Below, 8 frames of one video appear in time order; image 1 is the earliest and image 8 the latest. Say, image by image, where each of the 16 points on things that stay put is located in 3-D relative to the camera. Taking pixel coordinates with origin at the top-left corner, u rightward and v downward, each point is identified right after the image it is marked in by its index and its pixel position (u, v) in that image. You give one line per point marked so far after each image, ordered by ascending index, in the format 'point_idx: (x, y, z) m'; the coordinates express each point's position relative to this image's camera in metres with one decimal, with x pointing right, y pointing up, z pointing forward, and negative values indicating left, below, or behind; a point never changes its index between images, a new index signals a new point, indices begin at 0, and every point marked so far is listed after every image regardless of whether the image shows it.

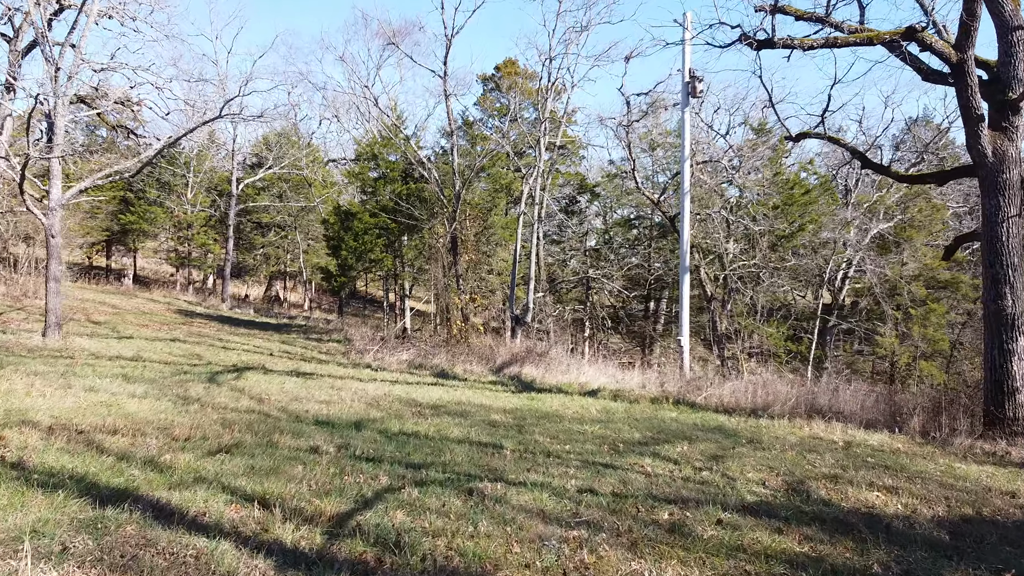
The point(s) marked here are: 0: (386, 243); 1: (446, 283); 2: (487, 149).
0: (-2.6, +0.9, +16.4) m
1: (-1.1, +0.1, +13.6) m
2: (-0.5, +2.6, +14.8) m
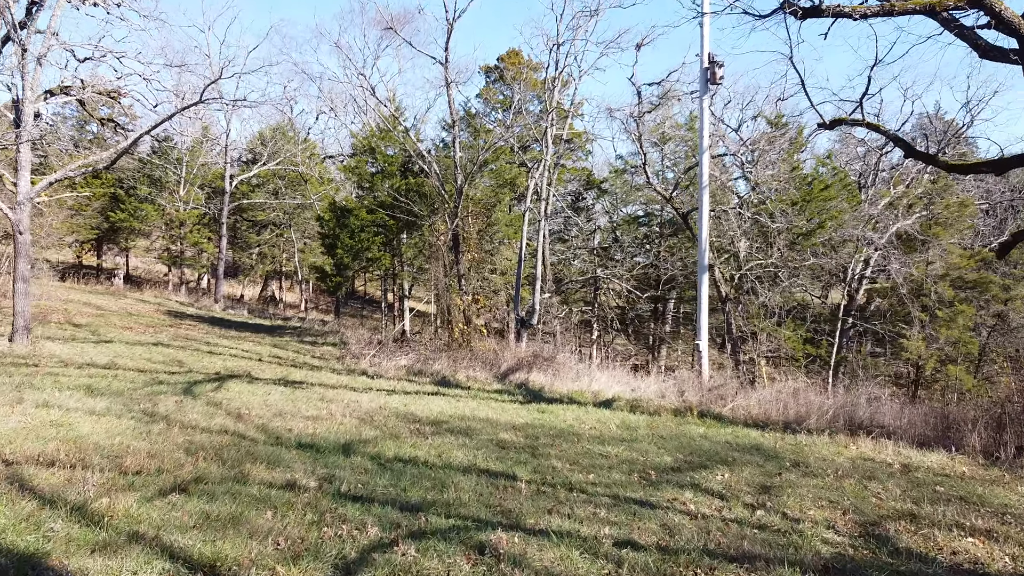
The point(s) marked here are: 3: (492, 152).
0: (-2.5, +0.9, +15.6) m
1: (-1.0, +0.1, +12.8) m
2: (-0.4, +2.5, +14.0) m
3: (-0.4, +2.5, +14.9) m
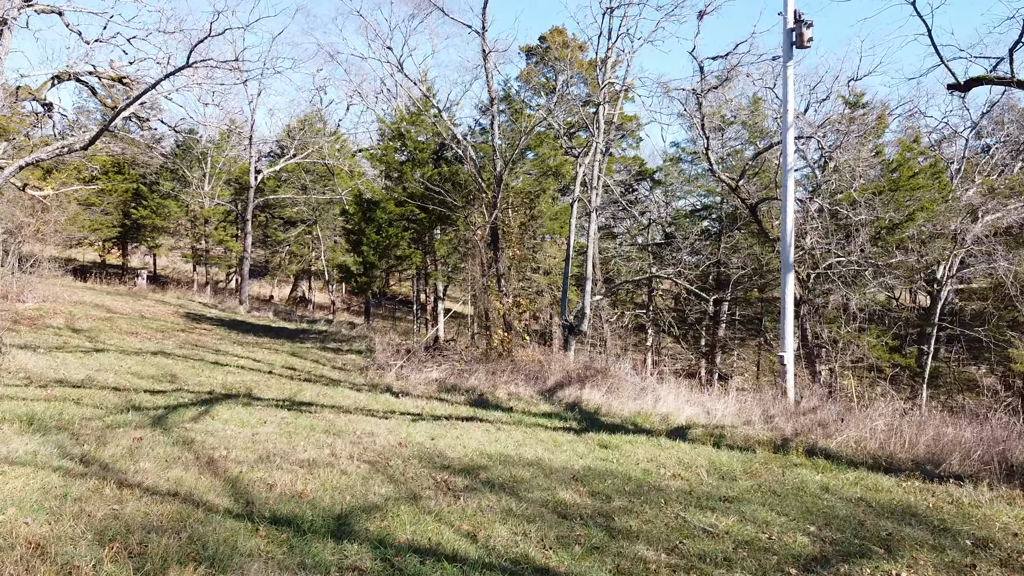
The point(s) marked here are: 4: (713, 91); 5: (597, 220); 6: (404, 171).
0: (-1.7, +0.9, +14.1) m
1: (-0.4, +0.1, +11.2) m
2: (+0.3, +2.5, +12.5) m
3: (+0.4, +2.5, +13.3) m
4: (+3.3, +3.2, +13.2) m
5: (+1.5, +1.2, +13.7) m
6: (-1.8, +2.0, +13.5) m
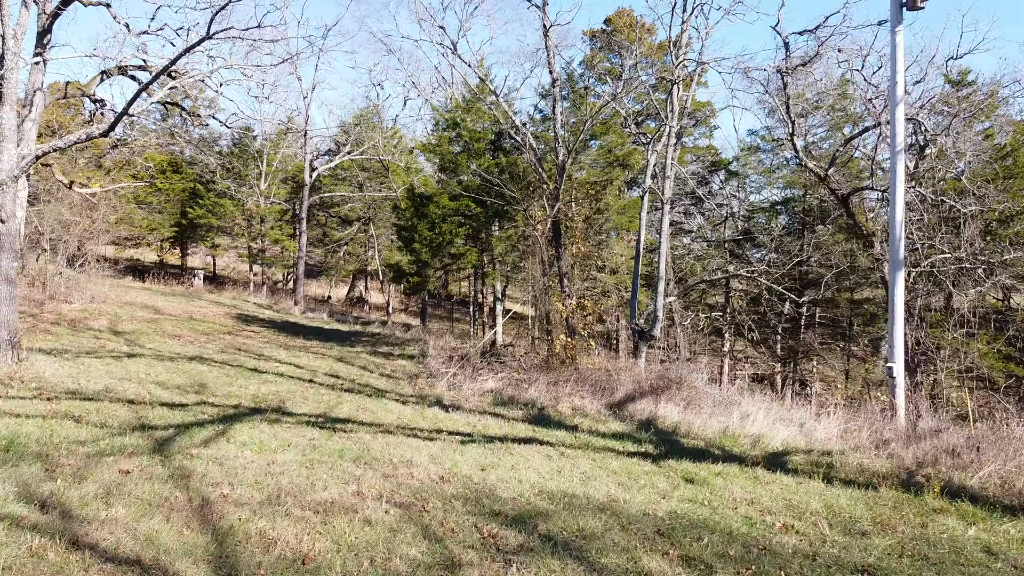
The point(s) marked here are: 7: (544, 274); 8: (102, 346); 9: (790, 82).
0: (-0.7, +0.9, +13.2) m
1: (+0.4, +0.1, +10.2) m
2: (+1.2, +2.5, +11.4) m
3: (+1.3, +2.5, +12.3) m
4: (+4.3, +3.2, +11.9) m
5: (+2.5, +1.2, +12.6) m
6: (-0.8, +2.0, +12.5) m
7: (+0.4, +0.2, +10.3) m
8: (-5.1, -0.7, +9.9) m
9: (+4.2, +3.1, +12.1) m
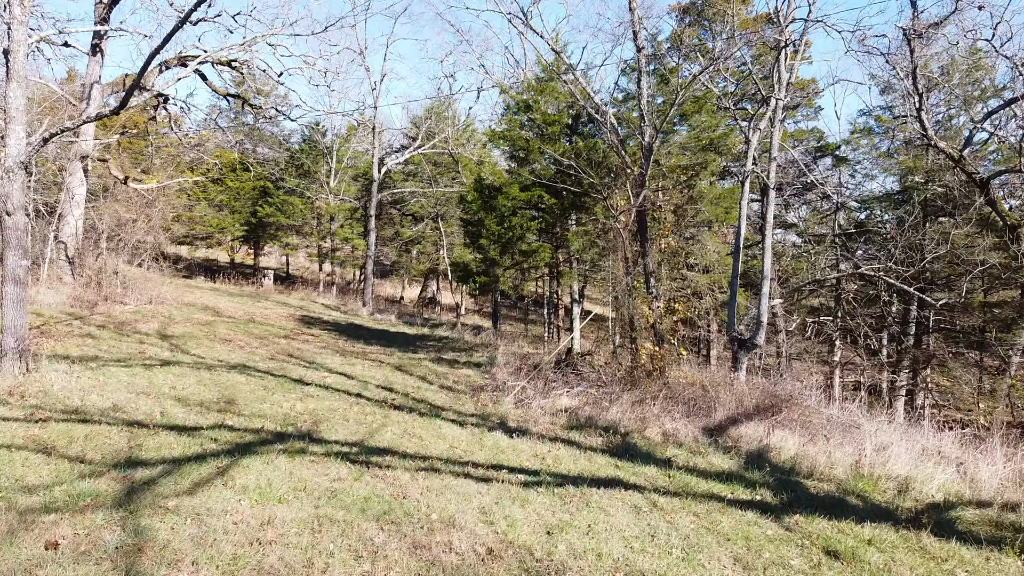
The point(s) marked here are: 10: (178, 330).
0: (+0.5, +0.9, +12.0) m
1: (+1.3, 0.0, +8.9) m
2: (+2.2, +2.5, +10.0) m
3: (+2.4, +2.5, +10.8) m
4: (+5.3, +3.2, +10.2) m
5: (+3.6, +1.1, +11.0) m
6: (+0.3, +1.9, +11.3) m
7: (+1.3, +0.2, +8.9) m
8: (-4.2, -0.7, +9.1) m
9: (+5.2, +3.1, +10.4) m
10: (-4.7, -0.6, +11.4) m
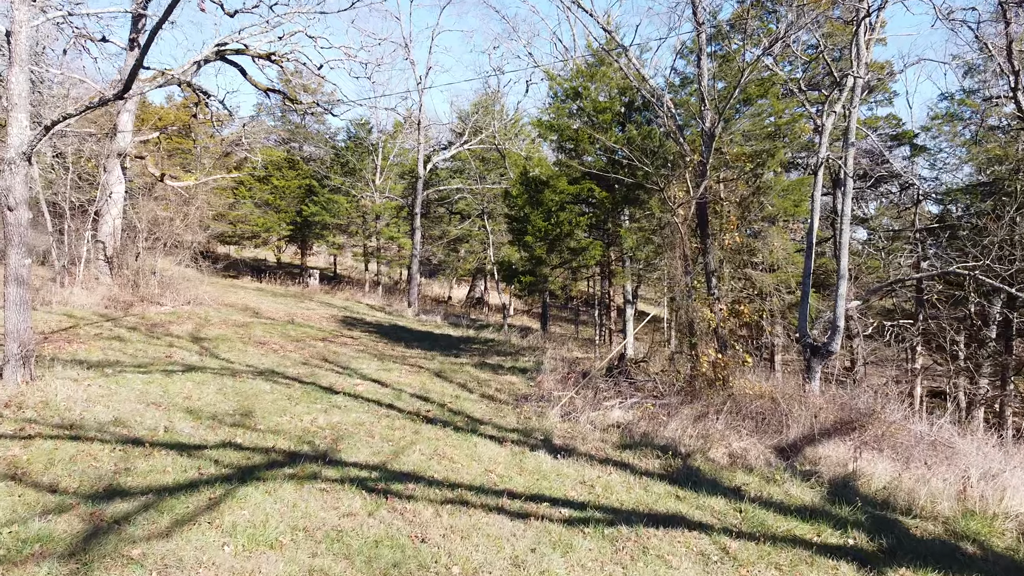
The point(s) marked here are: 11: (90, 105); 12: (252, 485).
0: (+1.1, +0.9, +11.2) m
1: (+1.8, 0.0, +8.0) m
2: (+2.7, +2.5, +9.1) m
3: (+3.0, +2.5, +9.9) m
4: (+5.8, +3.2, +9.1) m
5: (+4.2, +1.1, +10.0) m
6: (+0.9, +1.9, +10.5) m
7: (+1.8, +0.2, +8.1) m
8: (-3.7, -0.7, +8.6) m
9: (+5.8, +3.1, +9.3) m
10: (-4.1, -0.6, +10.9) m
11: (-3.1, +1.3, +5.8) m
12: (-1.3, -1.0, +4.1) m
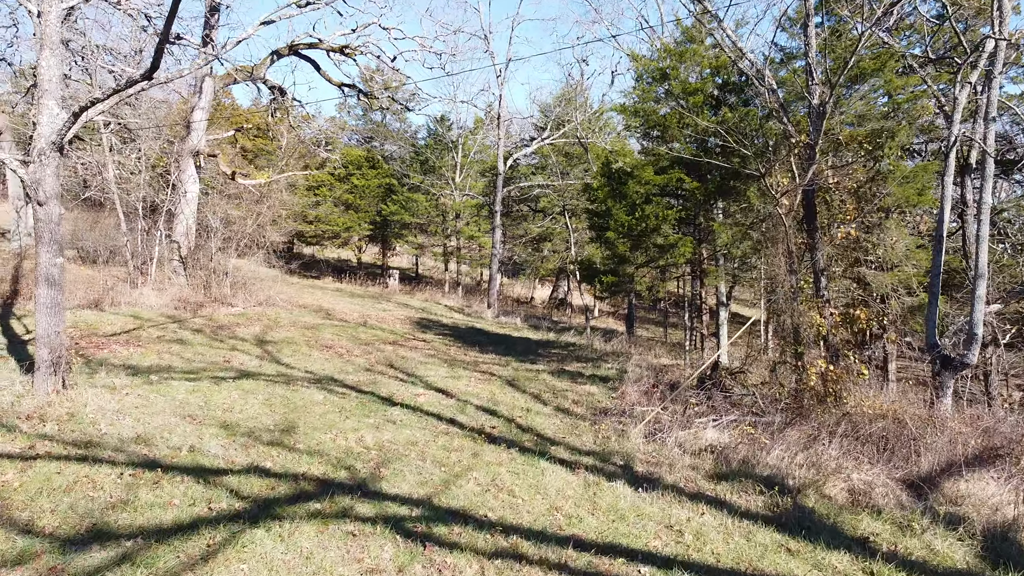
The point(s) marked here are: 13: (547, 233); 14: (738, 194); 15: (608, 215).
0: (+2.2, +0.9, +10.2) m
1: (+2.5, 0.0, +7.0) m
2: (+3.5, +2.5, +7.9) m
3: (+3.9, +2.5, +8.7) m
4: (+6.6, +3.2, +7.6) m
5: (+5.0, +1.1, +8.7) m
6: (+1.9, +1.9, +9.6) m
7: (+2.5, +0.1, +7.1) m
8: (-2.9, -0.7, +8.2) m
9: (+6.6, +3.1, +7.8) m
10: (-3.0, -0.6, +10.5) m
11: (-2.6, +1.3, +5.3) m
12: (-1.0, -1.0, +3.4) m
13: (+0.9, +1.3, +19.6) m
14: (+2.7, +1.1, +9.4) m
15: (+1.4, +1.0, +11.6) m
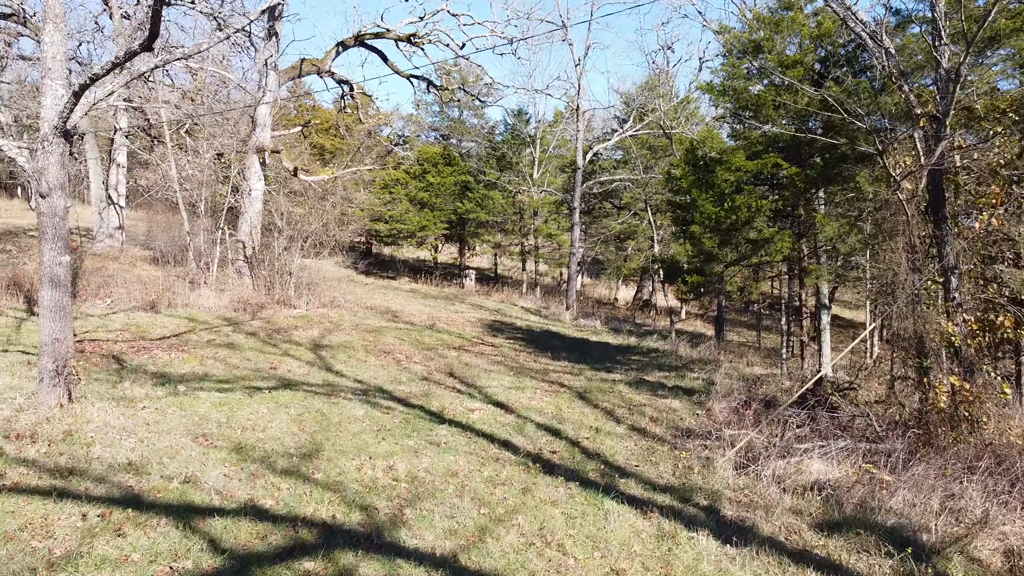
0: (+3.0, +0.9, +9.0) m
1: (+3.0, 0.0, +5.8) m
2: (+4.1, +2.5, +6.6) m
3: (+4.6, +2.5, +7.4) m
4: (+7.1, +3.2, +6.0) m
5: (+5.7, +1.1, +7.3) m
6: (+2.6, +1.9, +8.5) m
7: (+3.0, +0.1, +5.9) m
8: (-2.3, -0.7, +7.6) m
9: (+7.1, +3.1, +6.2) m
10: (-2.1, -0.6, +9.9) m
11: (-2.3, +1.3, +4.7) m
12: (-0.9, -1.0, +2.7) m
13: (+2.8, +1.3, +18.6) m
14: (+3.4, +1.1, +8.2) m
15: (+2.4, +1.0, +10.5) m
